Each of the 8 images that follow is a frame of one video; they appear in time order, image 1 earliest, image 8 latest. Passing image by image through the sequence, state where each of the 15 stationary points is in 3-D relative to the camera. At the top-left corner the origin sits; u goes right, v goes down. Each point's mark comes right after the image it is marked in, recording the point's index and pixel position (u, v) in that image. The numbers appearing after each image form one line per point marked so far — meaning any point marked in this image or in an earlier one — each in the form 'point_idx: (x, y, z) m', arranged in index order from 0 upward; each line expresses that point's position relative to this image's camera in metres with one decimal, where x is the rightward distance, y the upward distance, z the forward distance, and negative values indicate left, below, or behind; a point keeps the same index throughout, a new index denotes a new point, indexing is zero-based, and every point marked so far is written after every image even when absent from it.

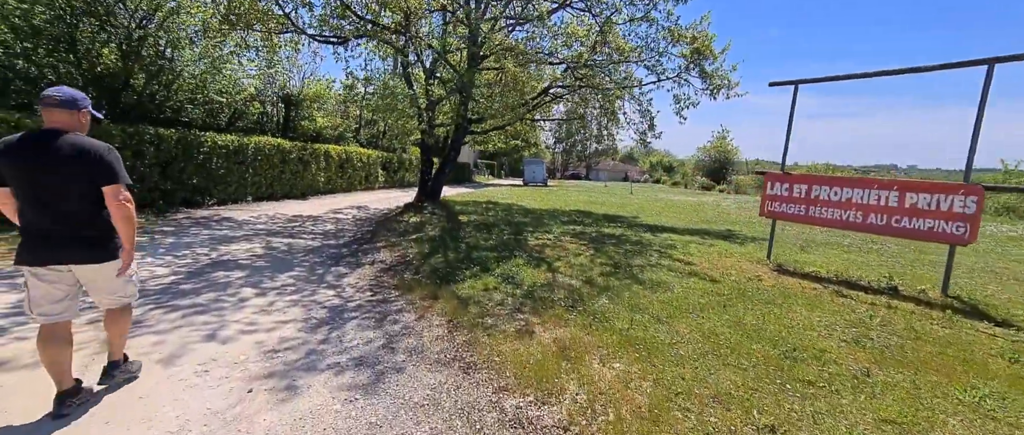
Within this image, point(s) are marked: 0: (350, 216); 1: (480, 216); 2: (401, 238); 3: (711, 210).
0: (-4.5, 0.0, +12.5) m
1: (-0.7, 0.0, +10.9) m
2: (-2.1, -0.4, +8.4) m
3: (+7.3, +0.2, +16.0) m
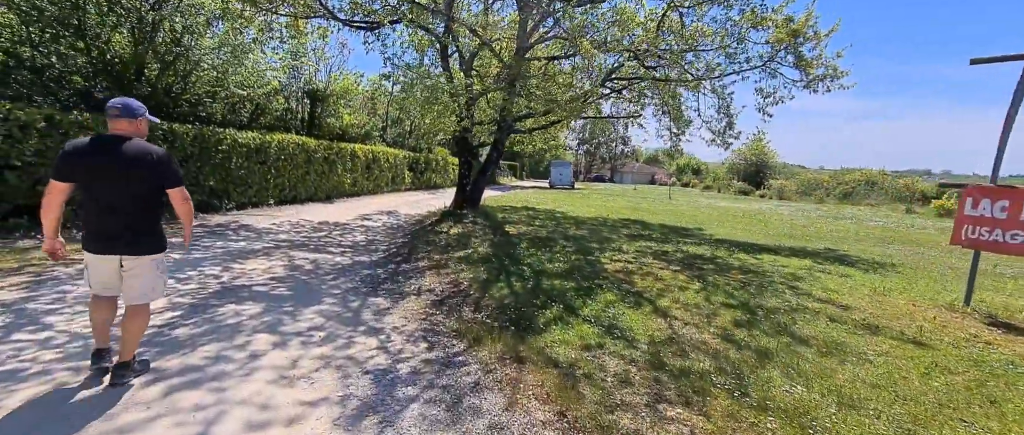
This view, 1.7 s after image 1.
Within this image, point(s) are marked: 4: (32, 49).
0: (-3.3, -0.2, +11.3) m
1: (+0.4, -0.3, +9.5) m
2: (-1.1, -0.6, +7.1) m
3: (+8.6, -0.1, +14.3) m
4: (-9.5, +3.3, +8.9) m
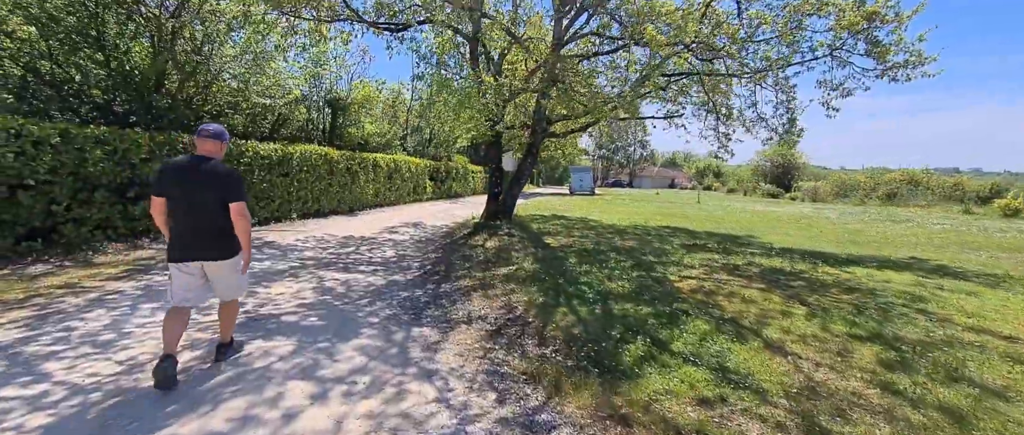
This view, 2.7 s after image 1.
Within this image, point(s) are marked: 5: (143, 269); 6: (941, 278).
0: (-2.5, -0.5, +10.7) m
1: (+1.2, -0.5, +8.8) m
2: (-0.4, -0.8, +6.4) m
3: (+9.6, -0.2, +13.3) m
4: (-8.8, +3.0, +8.5) m
5: (-5.1, -0.7, +6.1) m
6: (+5.2, -0.7, +5.4) m
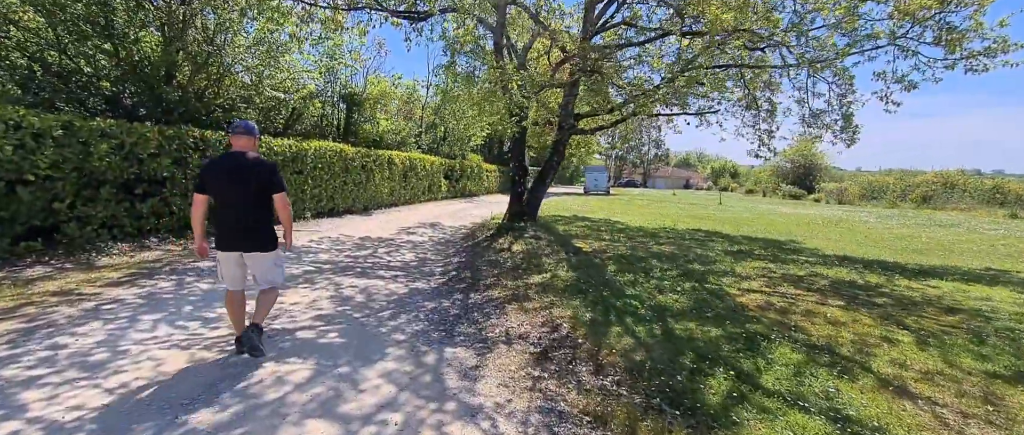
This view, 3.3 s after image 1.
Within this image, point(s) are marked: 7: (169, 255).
0: (-1.9, -0.5, +10.2) m
1: (+1.7, -0.5, +8.2) m
2: (+0.1, -0.9, +5.8) m
3: (+10.2, -0.4, +12.5) m
4: (-8.3, +3.0, +8.1) m
5: (-4.7, -0.7, +5.7) m
6: (+5.6, -0.8, +4.7) m
7: (-5.3, -0.6, +6.8) m
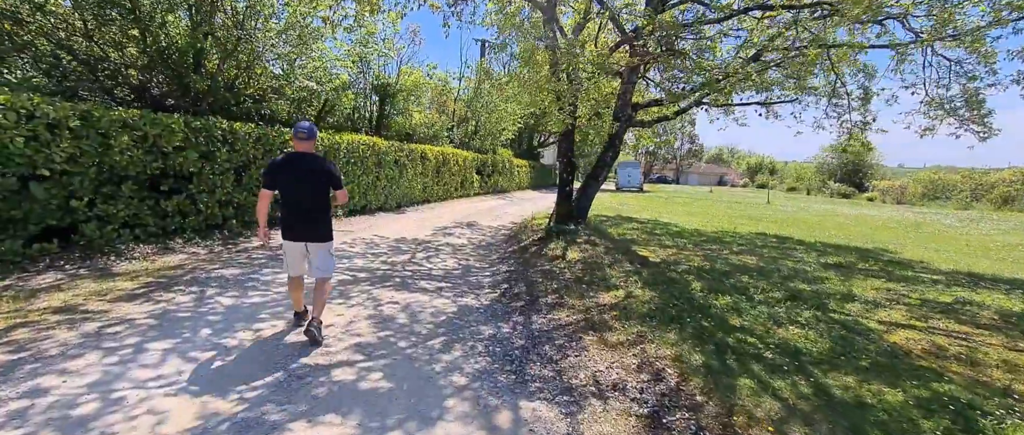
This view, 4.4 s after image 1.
0: (-0.9, -0.5, +9.3) m
1: (+2.5, -0.6, +7.2) m
2: (+0.8, -0.9, +4.9) m
3: (+11.3, -0.5, +11.0) m
4: (-7.4, +3.0, +7.6) m
5: (-3.9, -0.7, +5.0) m
6: (+6.3, -1.0, +3.5) m
7: (-4.5, -0.6, +6.2) m
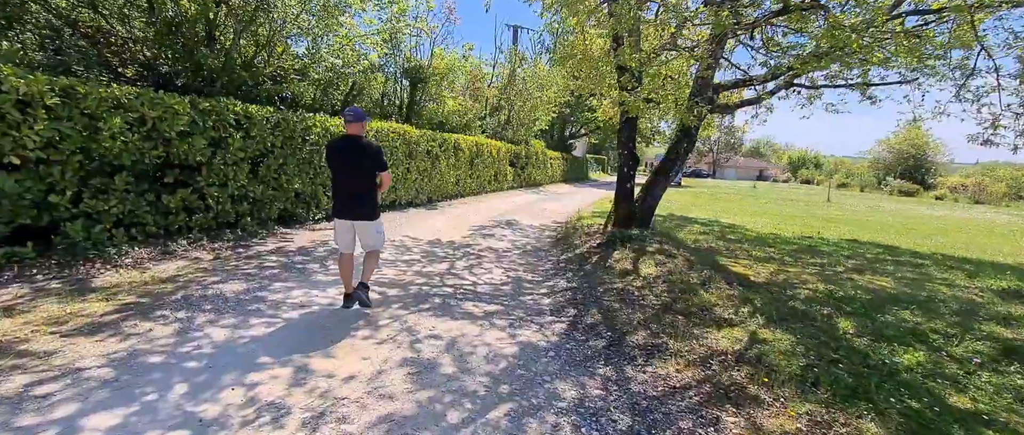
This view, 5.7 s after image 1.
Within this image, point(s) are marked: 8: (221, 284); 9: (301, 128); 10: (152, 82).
0: (0.0, -0.5, +8.1) m
1: (+3.3, -0.7, +5.7) m
2: (+1.5, -1.1, +3.6) m
3: (+12.3, -0.6, +9.0) m
4: (-6.5, +3.1, +6.7) m
5: (-3.2, -0.8, +3.9) m
6: (+6.9, -1.2, +1.8) m
7: (-3.7, -0.6, +5.2) m
8: (-3.1, -0.7, +4.7) m
9: (-4.0, +1.7, +8.4) m
10: (-6.1, +2.3, +7.6) m
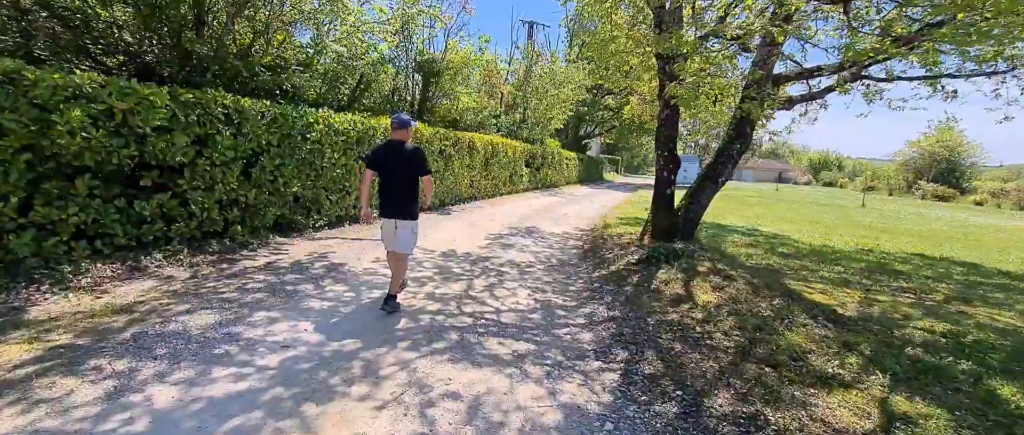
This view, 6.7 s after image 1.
0: (+0.4, -0.7, +7.1) m
1: (+3.7, -0.9, +4.7) m
2: (+1.8, -1.2, +2.6) m
3: (+12.7, -0.9, +7.8) m
4: (-6.1, +3.0, +5.8) m
5: (-2.9, -0.9, +3.1) m
6: (+7.1, -1.4, +0.7) m
7: (-3.4, -0.7, +4.3) m
8: (-2.8, -0.8, +3.8) m
9: (-3.6, +1.6, +7.5) m
10: (-5.7, +2.2, +6.8) m
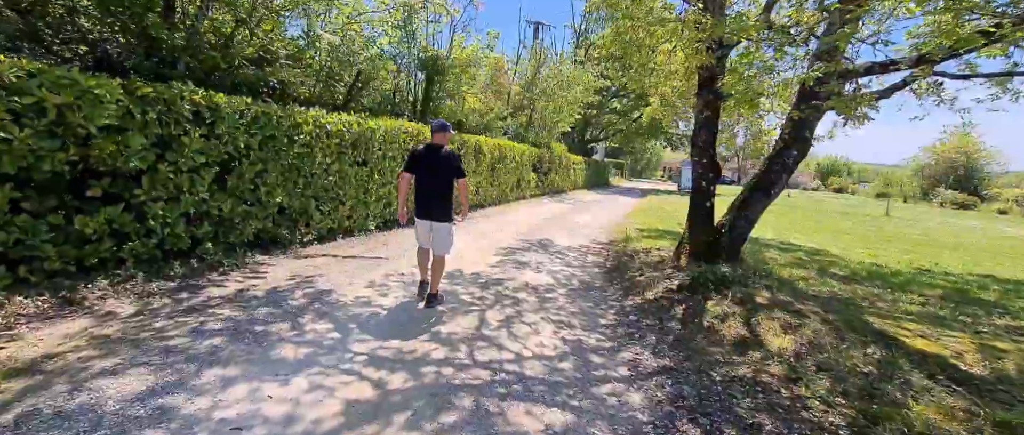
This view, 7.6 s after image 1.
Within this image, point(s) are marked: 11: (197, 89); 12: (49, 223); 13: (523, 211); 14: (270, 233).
0: (+0.6, -0.9, +6.2) m
1: (+3.9, -1.1, +3.7) m
2: (+2.0, -1.4, +1.6) m
3: (+12.9, -1.2, +6.8) m
4: (-5.8, +2.9, +4.9) m
5: (-2.7, -1.1, +2.1) m
6: (+7.3, -1.6, -0.3) m
7: (-3.2, -0.9, +3.3) m
8: (-2.5, -1.0, +2.8) m
9: (-3.3, +1.4, +6.6) m
10: (-5.5, +2.0, +5.9) m
11: (-3.9, +1.6, +5.5) m
12: (-4.3, 0.0, +4.1) m
13: (+0.4, +0.3, +14.2) m
14: (-3.6, -0.2, +6.6) m
